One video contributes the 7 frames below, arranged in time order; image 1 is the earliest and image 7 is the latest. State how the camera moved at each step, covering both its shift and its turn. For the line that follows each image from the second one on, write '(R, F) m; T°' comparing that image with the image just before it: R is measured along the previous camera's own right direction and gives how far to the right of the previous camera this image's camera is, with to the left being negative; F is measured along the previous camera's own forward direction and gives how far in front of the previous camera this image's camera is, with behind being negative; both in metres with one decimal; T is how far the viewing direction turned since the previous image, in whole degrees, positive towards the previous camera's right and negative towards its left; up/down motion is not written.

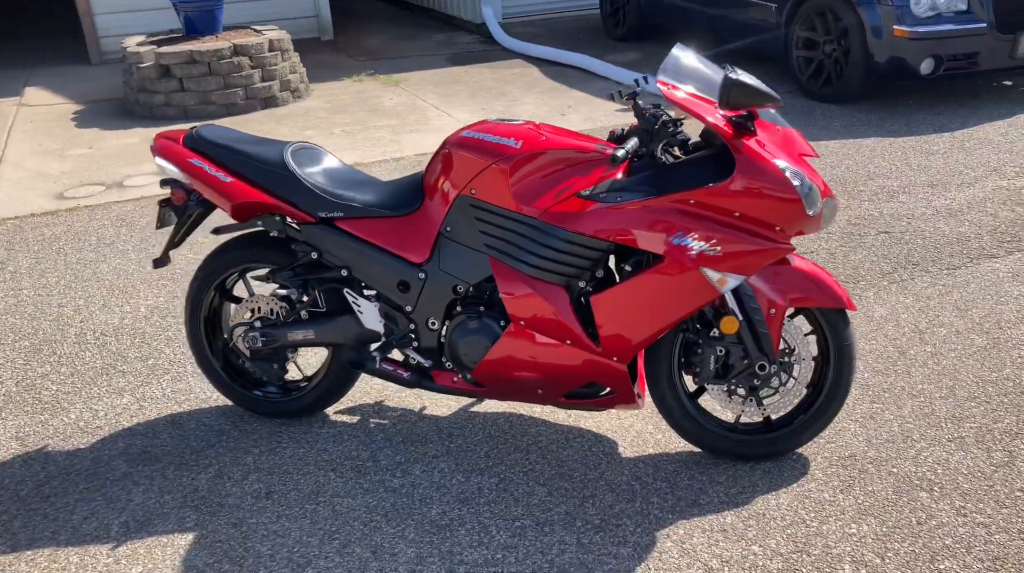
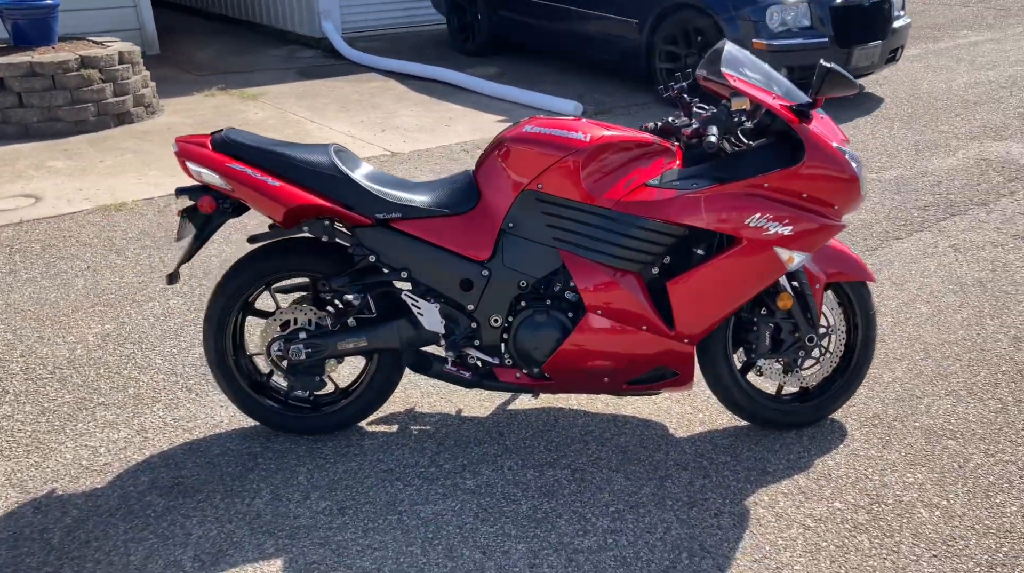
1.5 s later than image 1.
(-1.4, +0.1) m; +15°
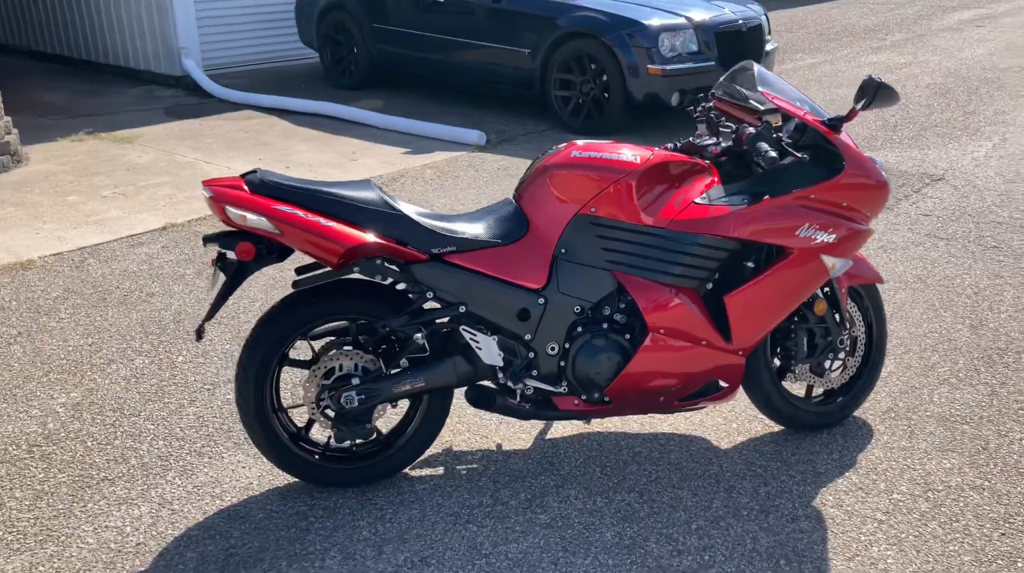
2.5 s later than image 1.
(-1.1, +0.2) m; +12°
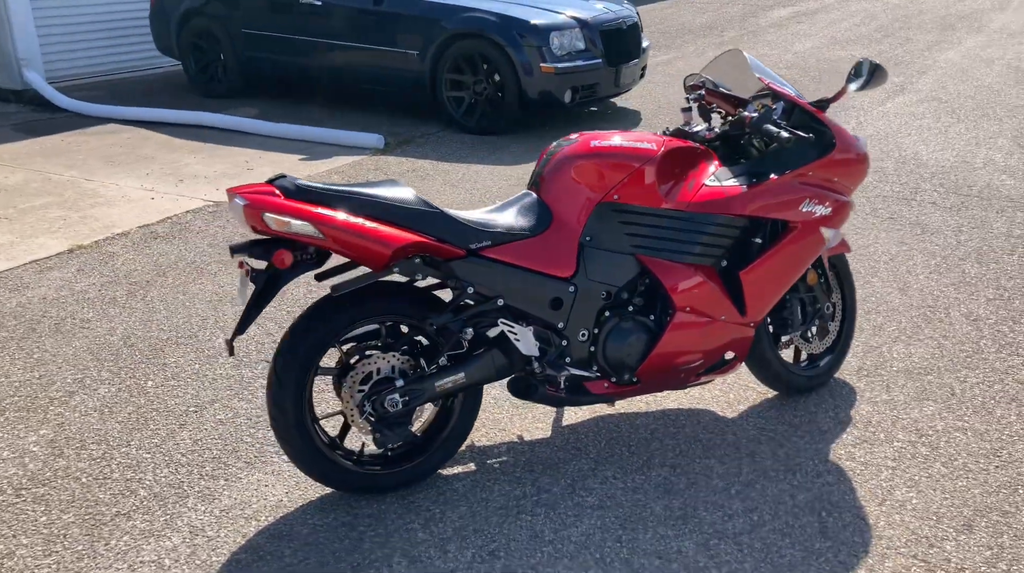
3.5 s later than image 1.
(-1.0, +0.1) m; +12°
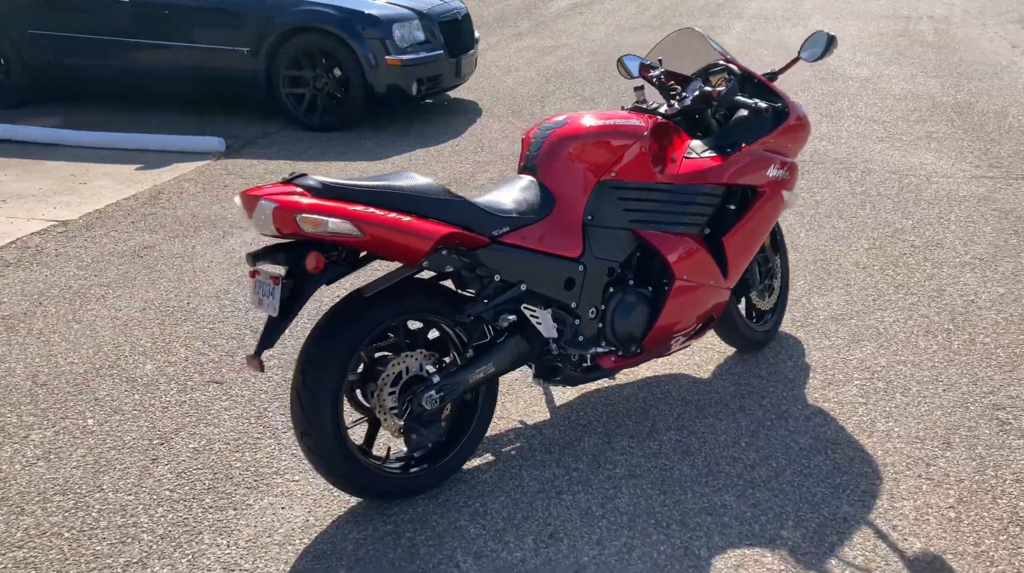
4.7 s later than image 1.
(-1.2, +0.2) m; +16°
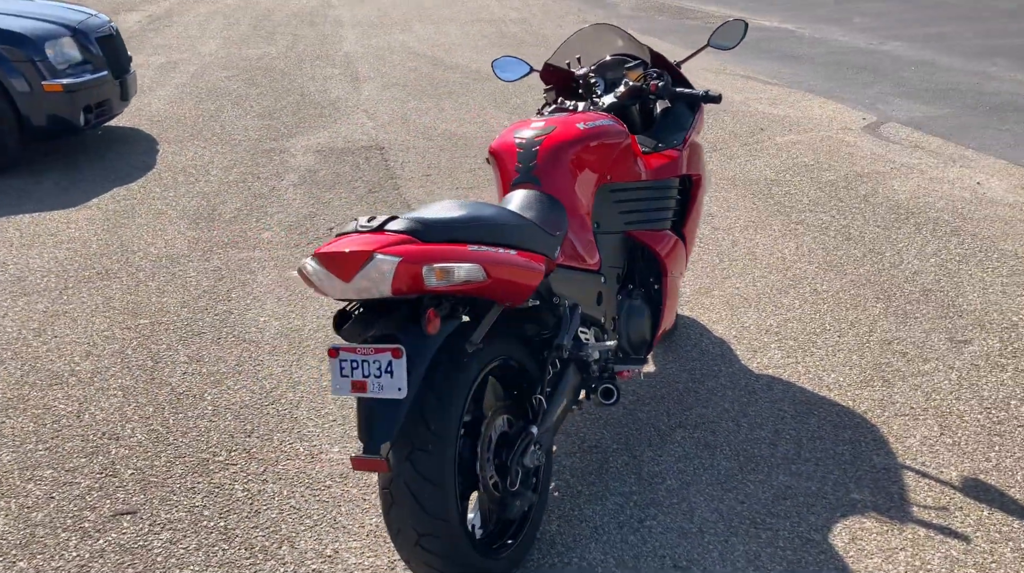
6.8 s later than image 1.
(-2.0, +1.0) m; +29°
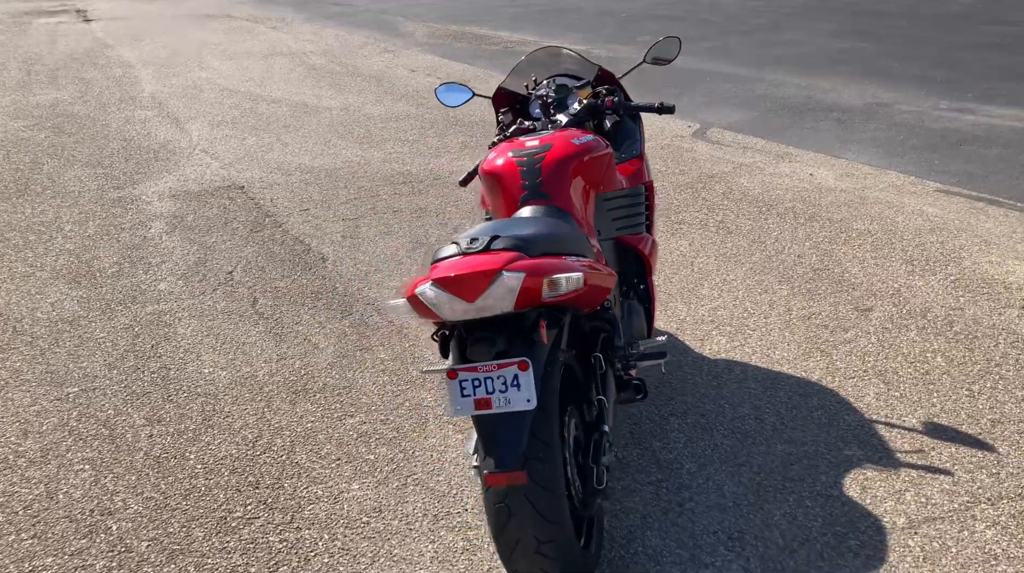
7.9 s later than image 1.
(-1.1, +0.1) m; +15°
